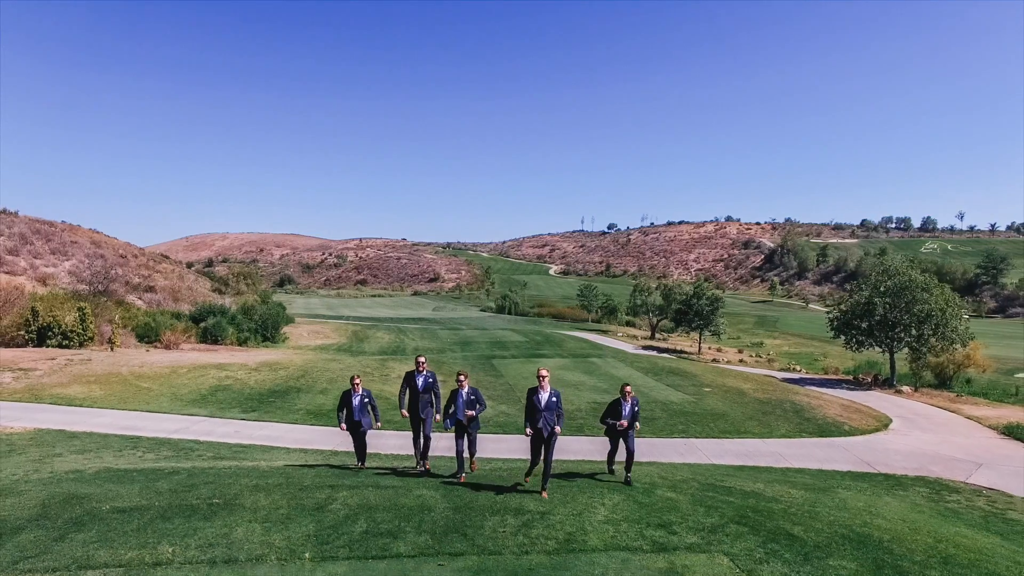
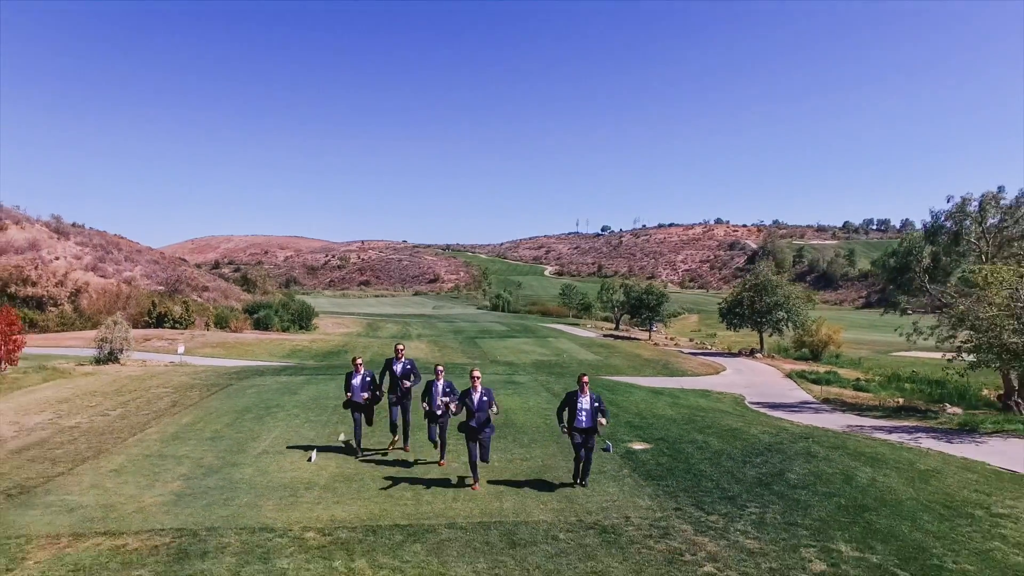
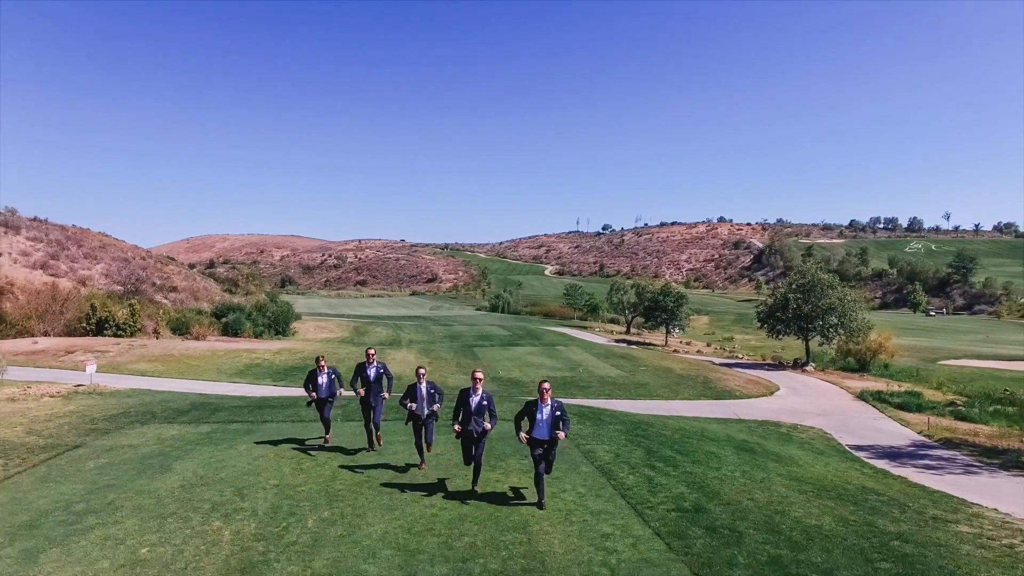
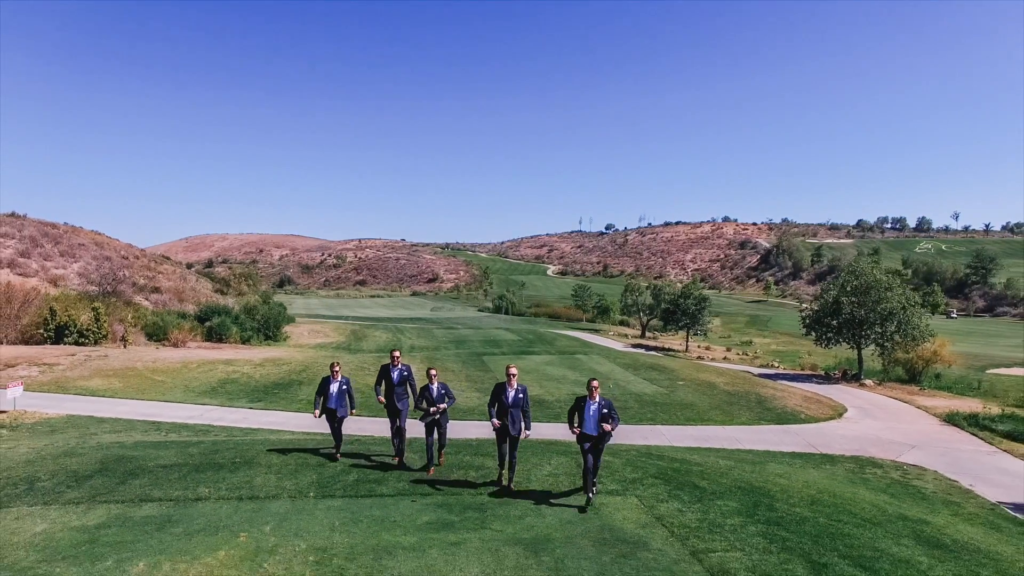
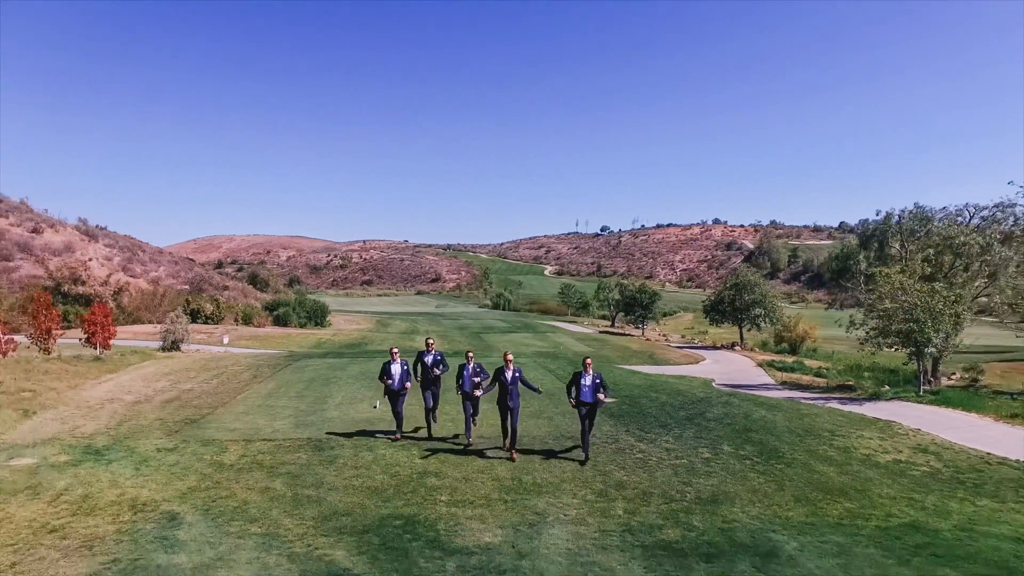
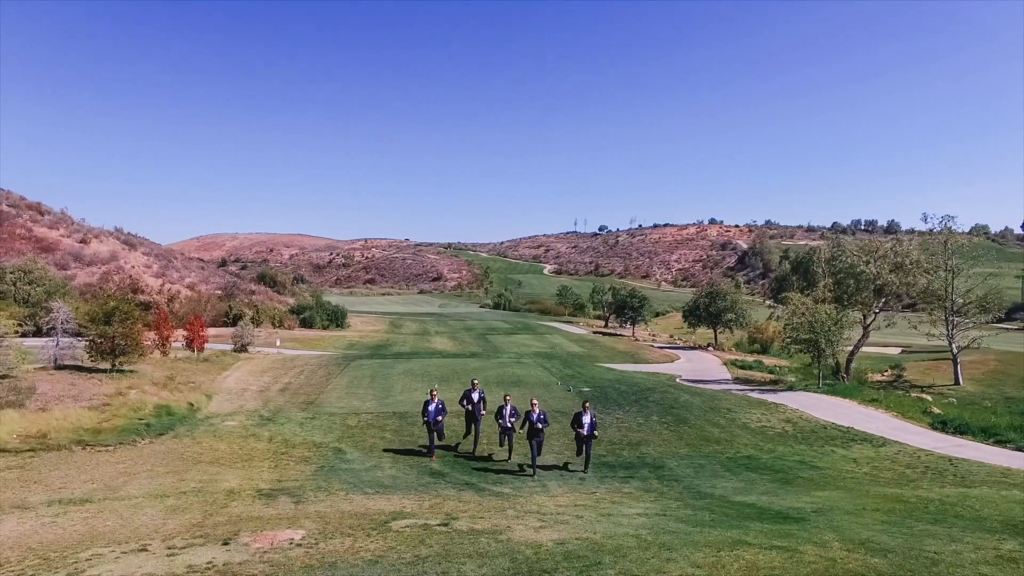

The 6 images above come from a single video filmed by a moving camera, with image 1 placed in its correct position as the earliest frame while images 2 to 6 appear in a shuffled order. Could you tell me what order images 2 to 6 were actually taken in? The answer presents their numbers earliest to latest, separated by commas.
4, 3, 2, 5, 6
